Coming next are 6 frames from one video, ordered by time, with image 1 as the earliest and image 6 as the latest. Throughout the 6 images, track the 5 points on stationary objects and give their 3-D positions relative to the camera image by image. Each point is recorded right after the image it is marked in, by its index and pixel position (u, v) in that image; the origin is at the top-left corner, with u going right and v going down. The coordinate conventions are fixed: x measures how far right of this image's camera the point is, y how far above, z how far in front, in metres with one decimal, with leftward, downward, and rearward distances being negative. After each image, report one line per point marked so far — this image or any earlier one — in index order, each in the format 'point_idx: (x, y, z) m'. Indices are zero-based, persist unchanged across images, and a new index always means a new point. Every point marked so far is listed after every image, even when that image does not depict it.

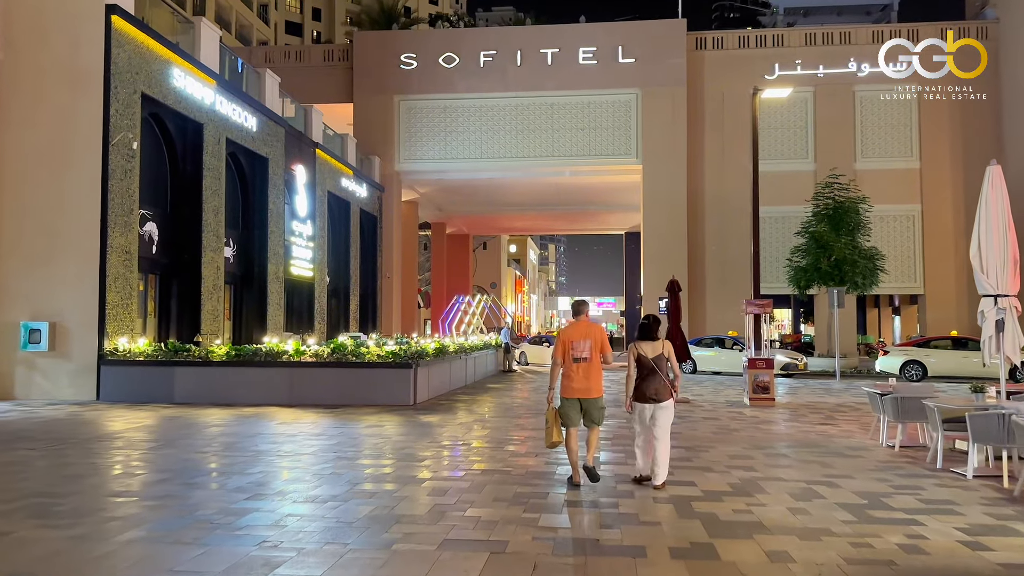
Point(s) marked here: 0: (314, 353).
0: (-3.3, -1.1, +13.6) m
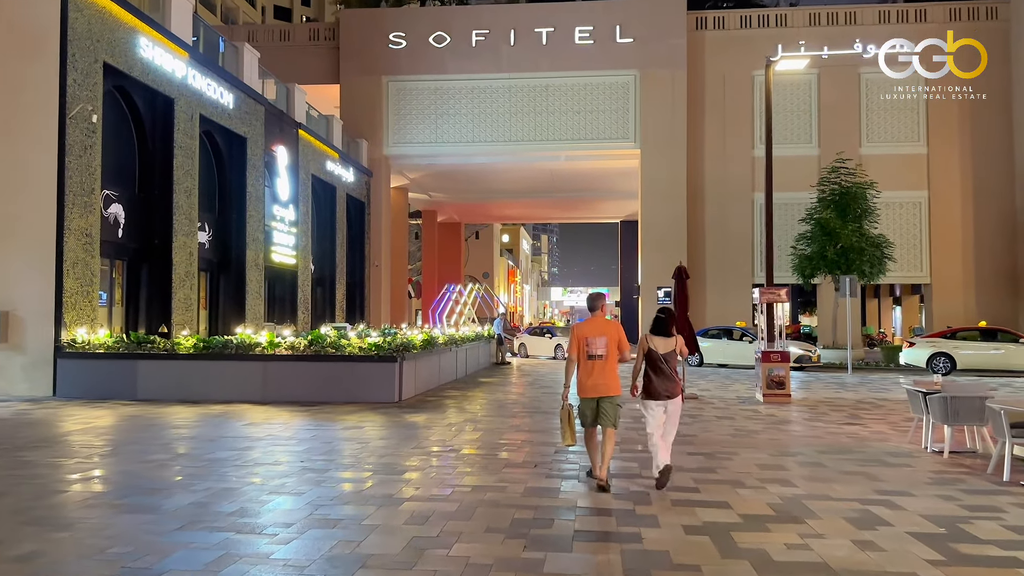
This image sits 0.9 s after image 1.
0: (-3.4, -0.9, +12.4) m
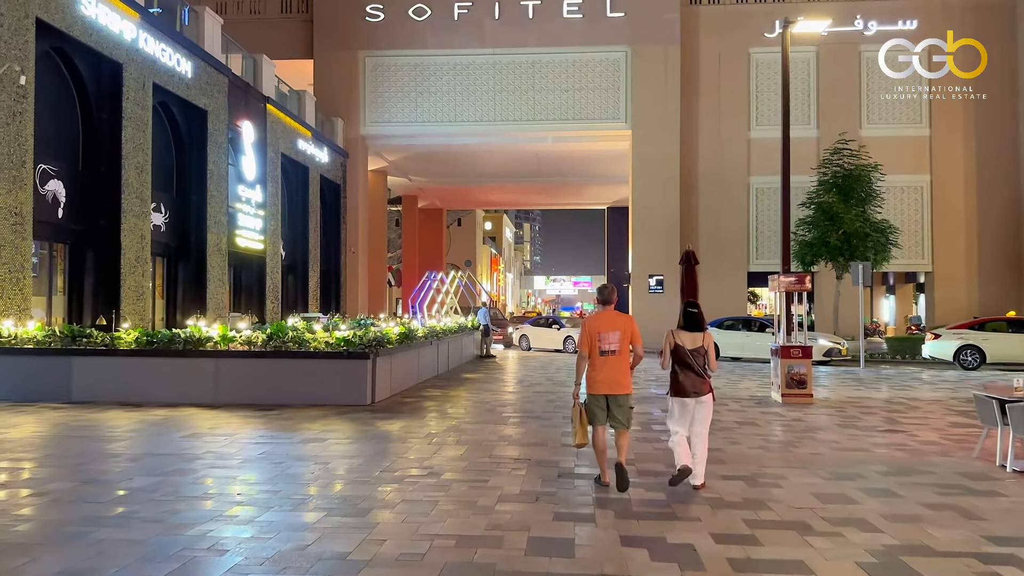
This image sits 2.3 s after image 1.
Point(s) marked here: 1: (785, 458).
0: (-3.5, -0.7, +10.9) m
1: (+2.3, -1.4, +7.0) m
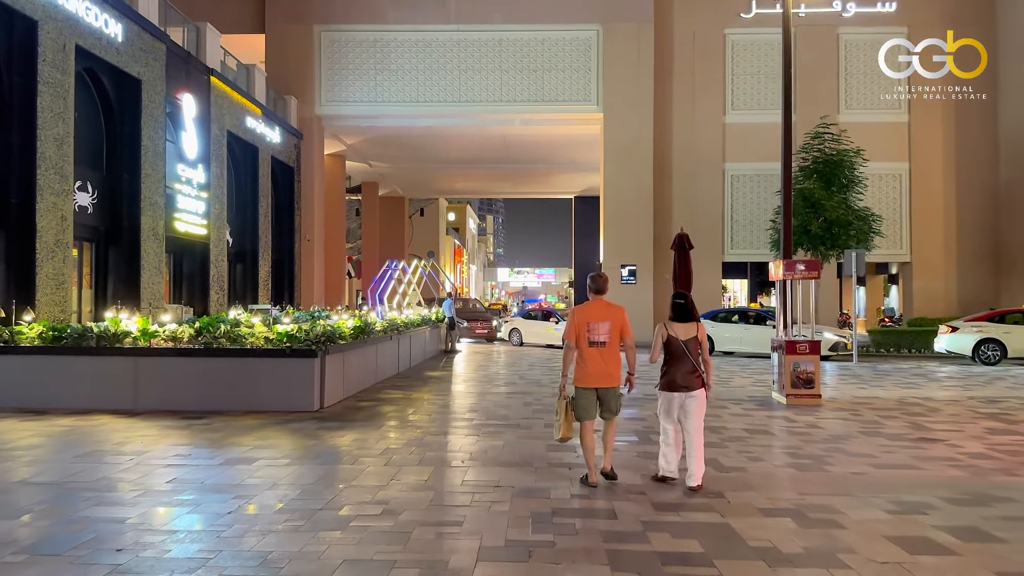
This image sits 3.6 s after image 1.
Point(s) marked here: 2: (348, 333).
0: (-3.9, -0.5, +9.3) m
1: (+2.2, -1.3, +5.7) m
2: (-2.1, -0.6, +10.3) m
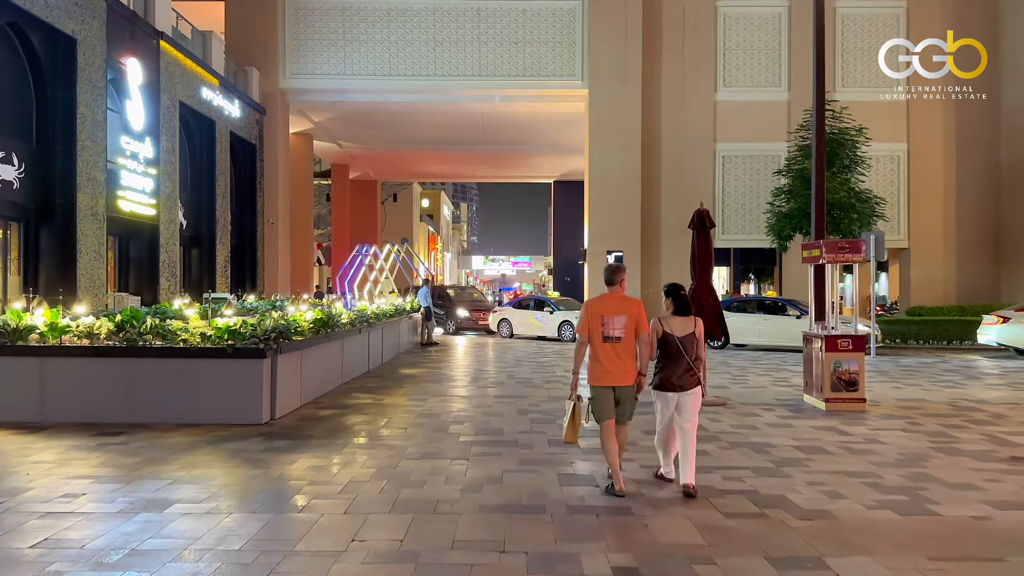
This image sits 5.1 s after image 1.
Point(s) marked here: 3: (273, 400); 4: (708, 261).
0: (-3.9, -0.4, +7.6) m
1: (+2.2, -1.2, +4.2) m
2: (-2.2, -0.4, +8.6) m
3: (-2.2, -1.0, +7.5) m
4: (+2.1, +0.3, +8.7) m
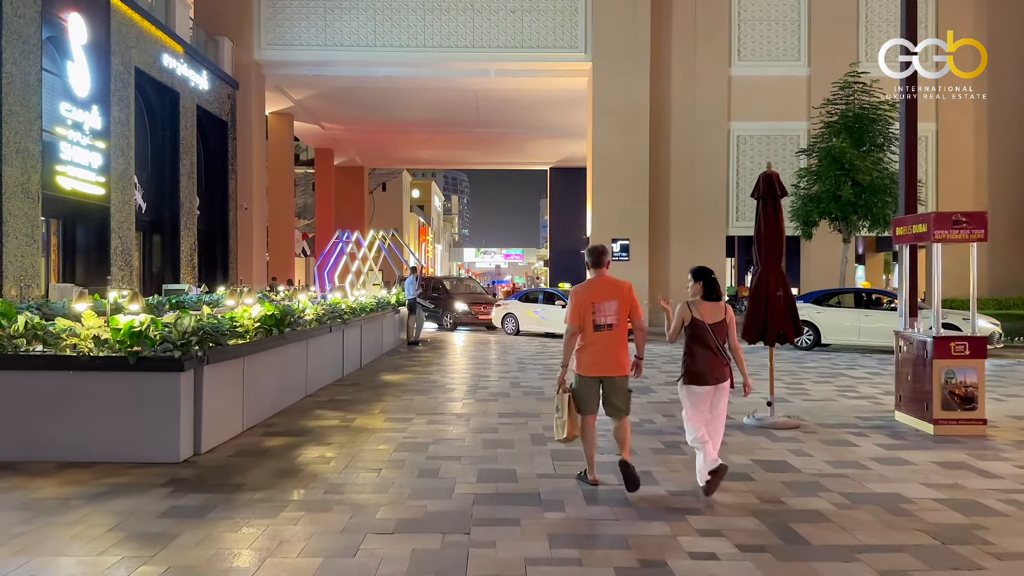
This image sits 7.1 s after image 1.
0: (-3.8, -0.3, +5.6) m
1: (+2.3, -1.2, +2.2) m
2: (-2.1, -0.3, +6.6) m
3: (-2.1, -0.9, +5.5) m
4: (+2.2, +0.4, +6.7) m
